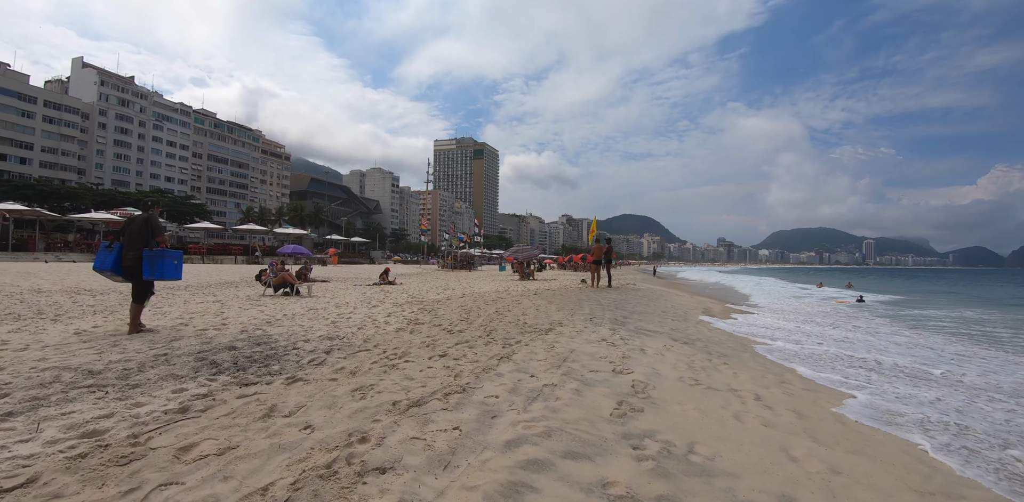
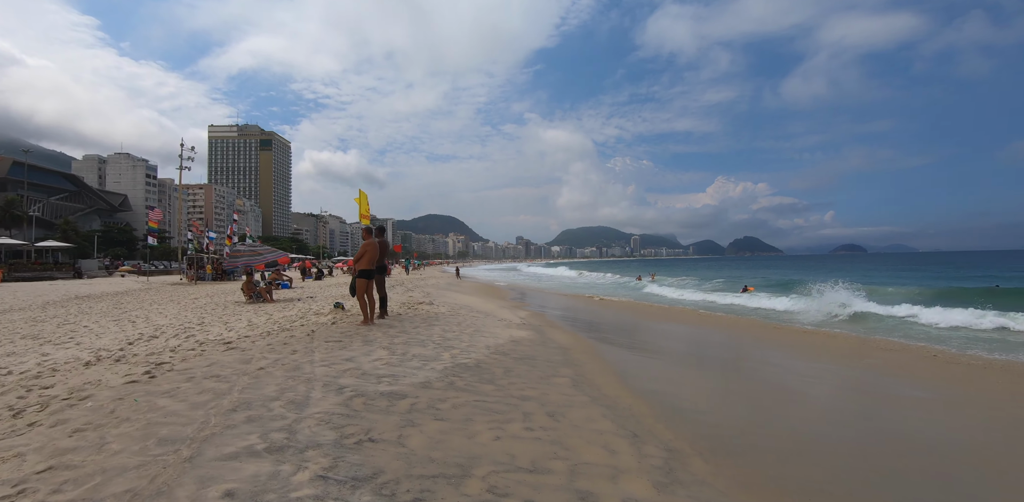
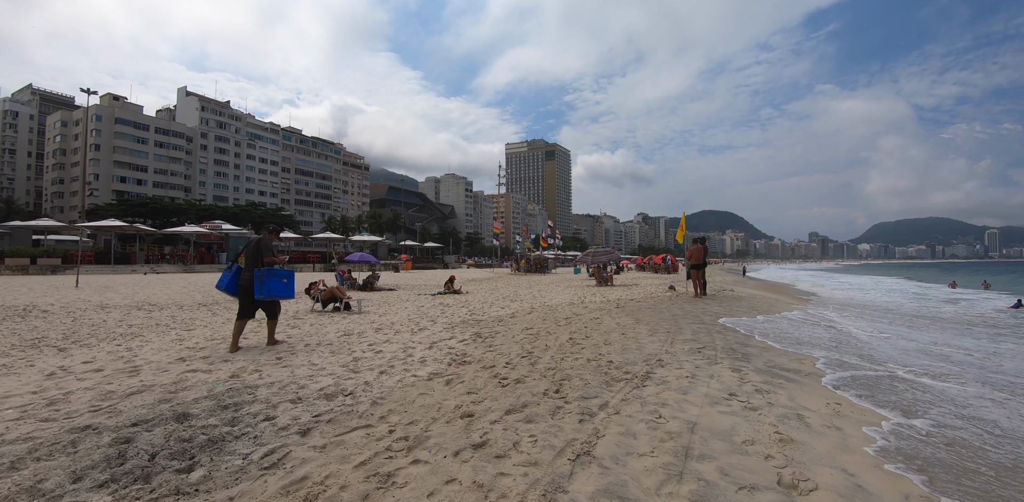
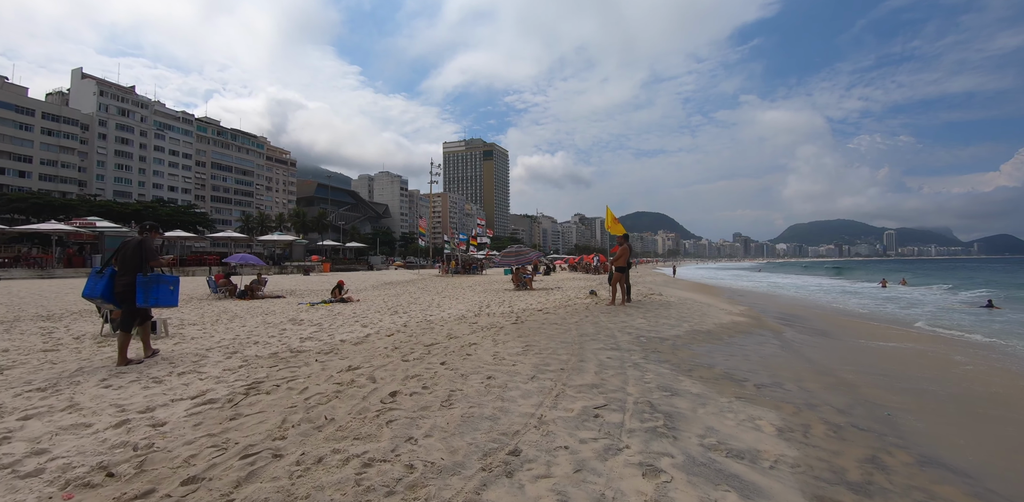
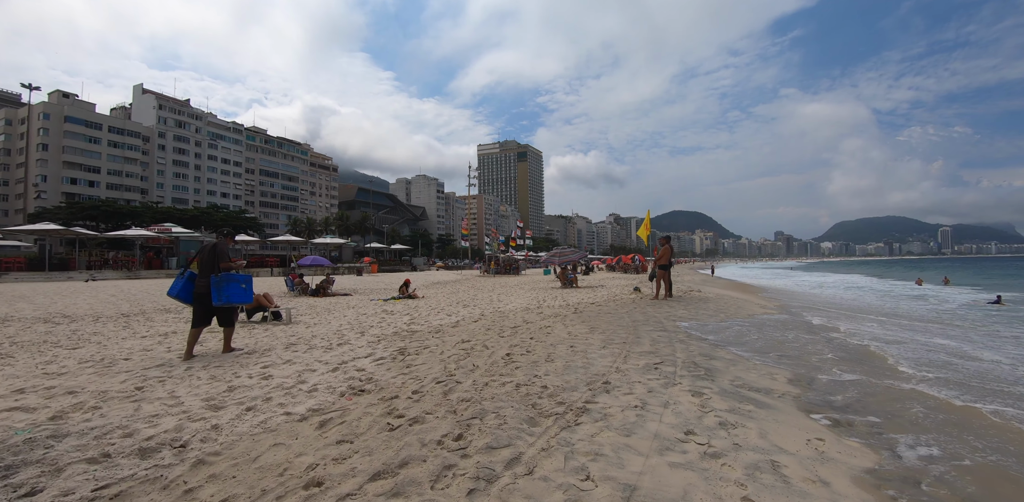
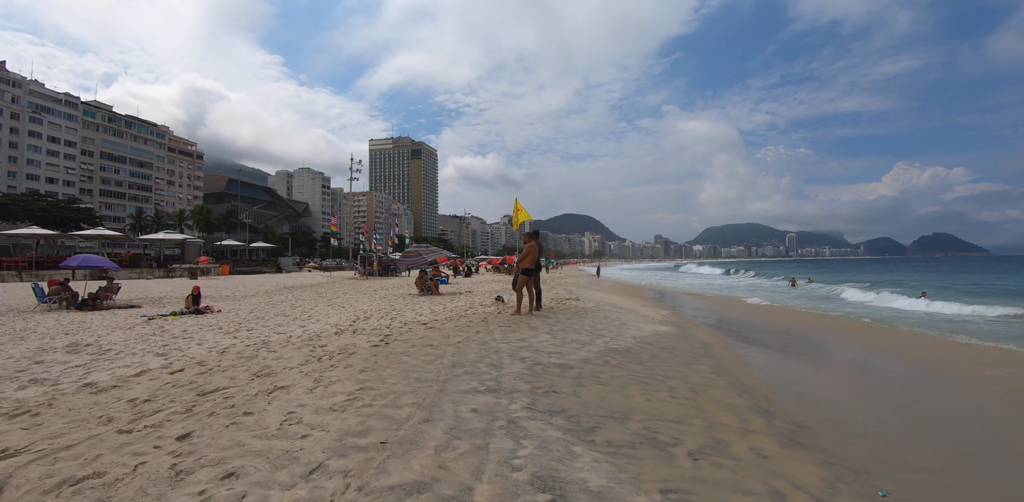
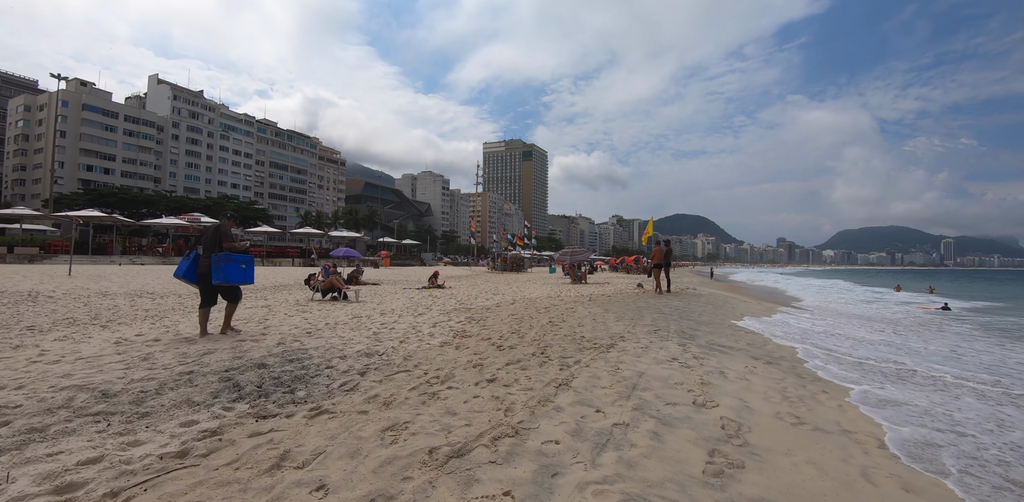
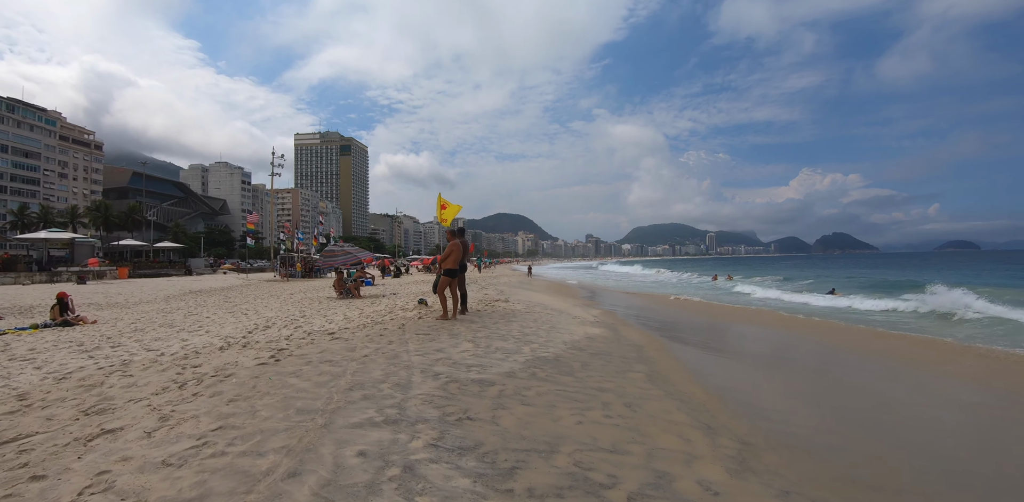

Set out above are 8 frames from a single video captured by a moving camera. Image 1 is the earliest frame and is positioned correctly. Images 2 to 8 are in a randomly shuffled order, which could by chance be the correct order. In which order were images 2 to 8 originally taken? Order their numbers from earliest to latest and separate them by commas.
7, 3, 5, 4, 6, 8, 2
